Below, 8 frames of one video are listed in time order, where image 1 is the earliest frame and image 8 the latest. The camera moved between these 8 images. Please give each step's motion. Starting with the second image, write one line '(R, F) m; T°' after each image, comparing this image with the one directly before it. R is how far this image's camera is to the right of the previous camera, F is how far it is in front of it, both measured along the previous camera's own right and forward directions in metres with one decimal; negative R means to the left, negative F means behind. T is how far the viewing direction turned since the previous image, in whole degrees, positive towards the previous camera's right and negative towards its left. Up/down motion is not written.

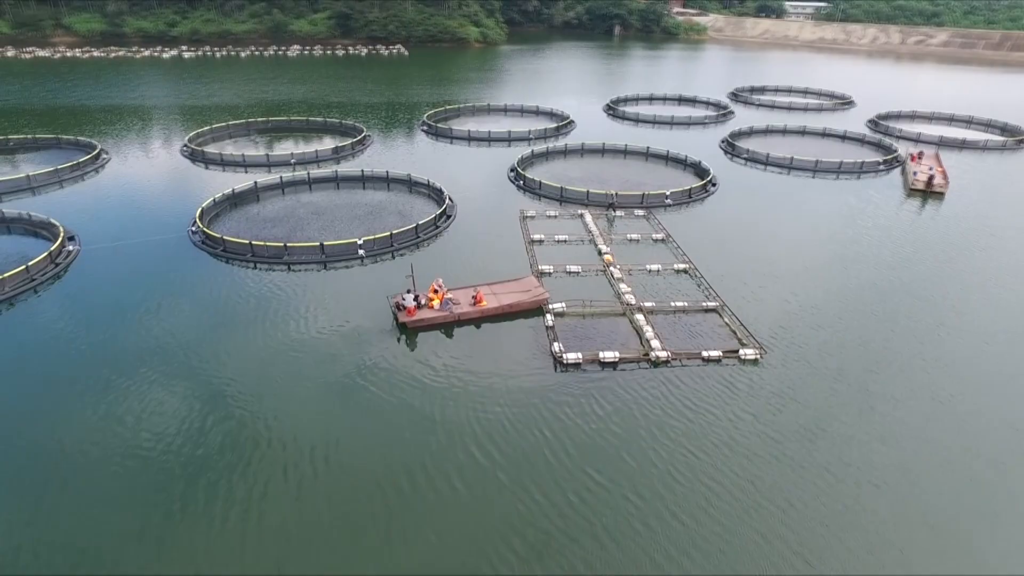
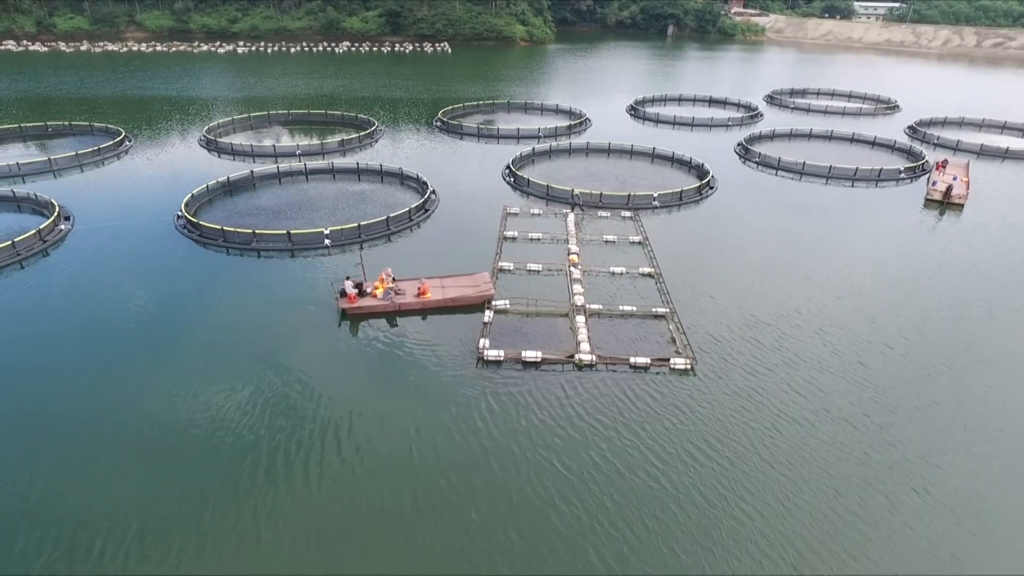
(+6.1, +0.7) m; -6°
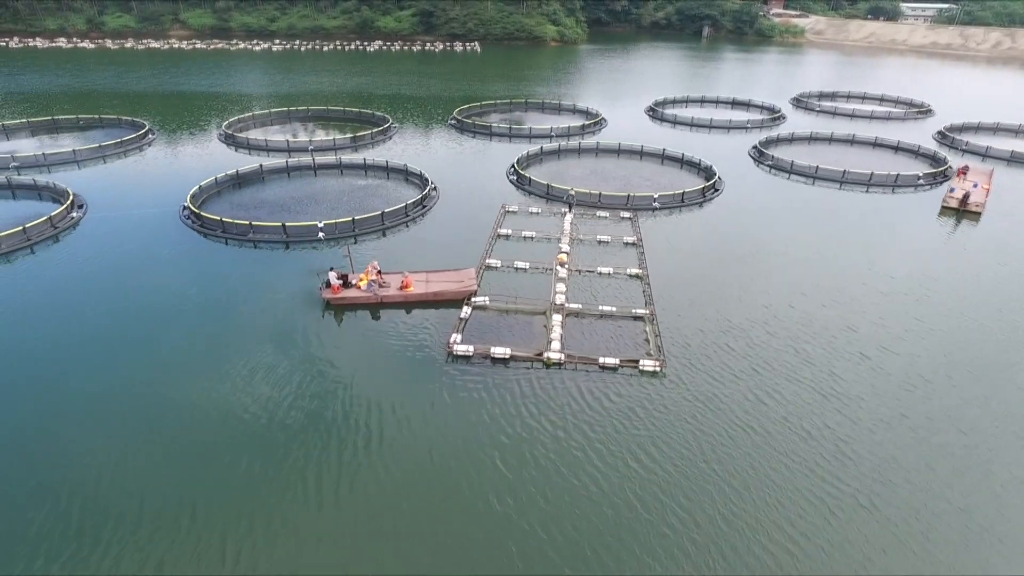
(+3.0, +0.1) m; -3°
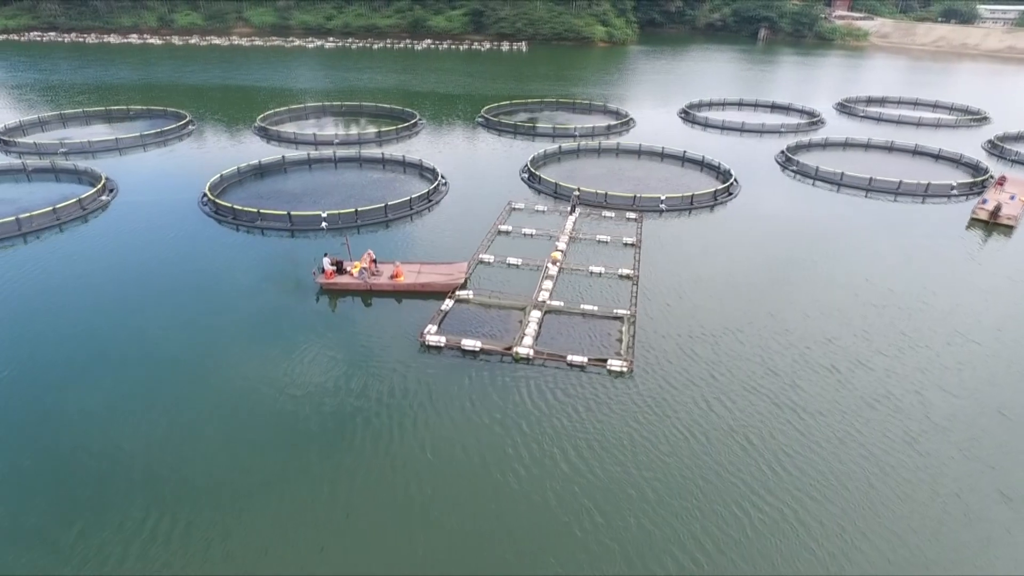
(+3.7, 0.0) m; -5°
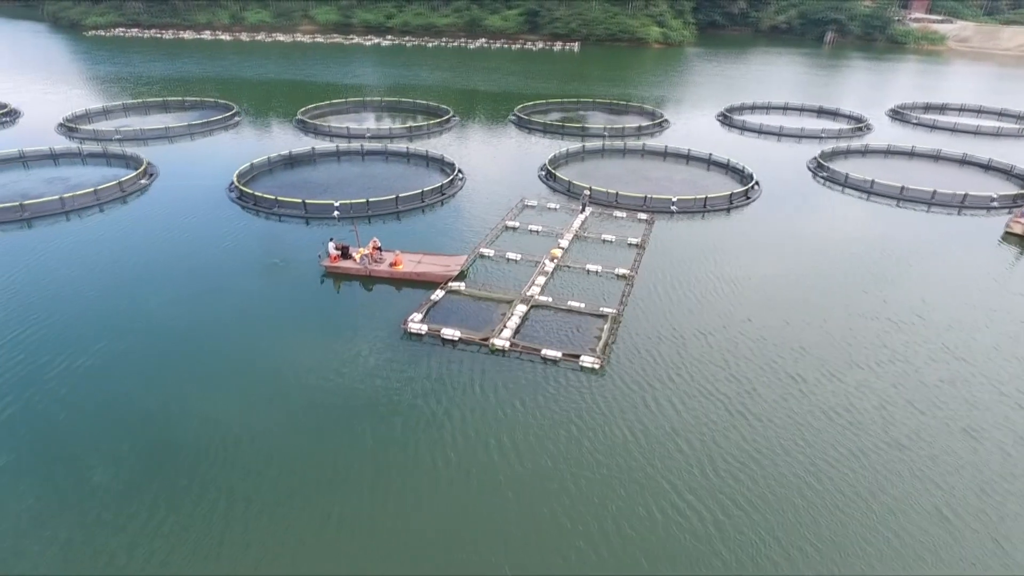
(+3.6, -0.2) m; -5°
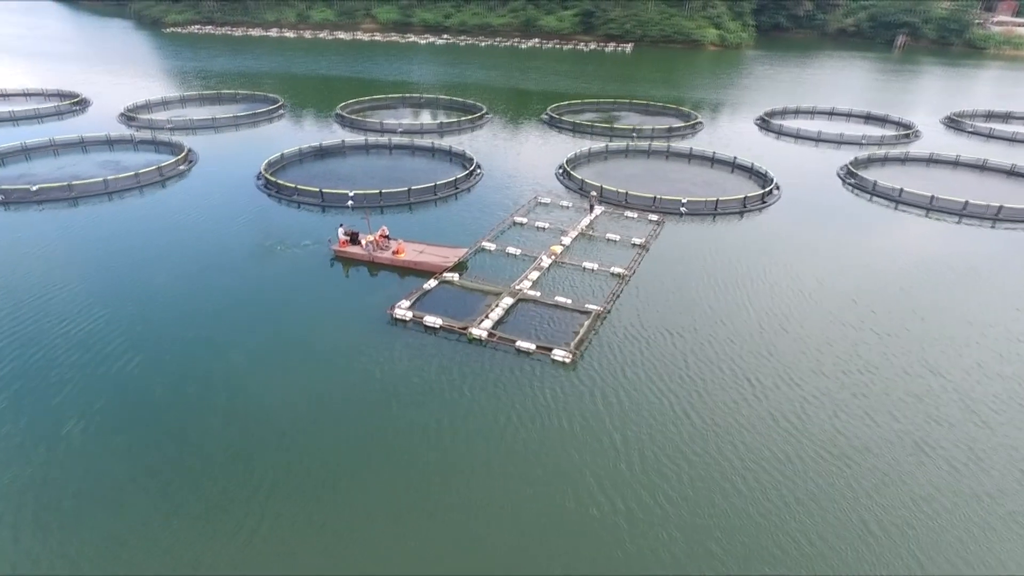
(+3.6, -0.4) m; -5°
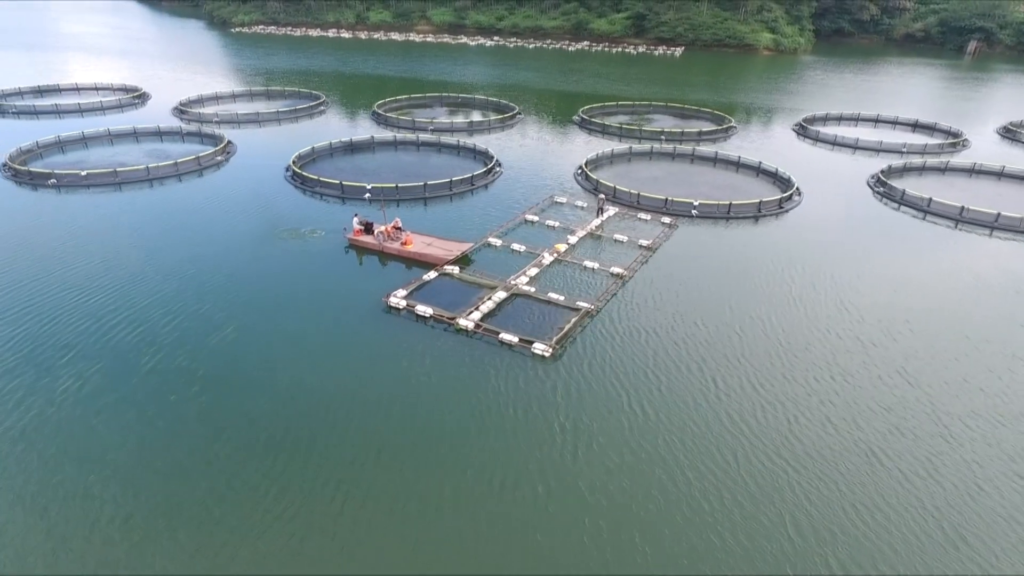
(+3.1, -0.4) m; -5°
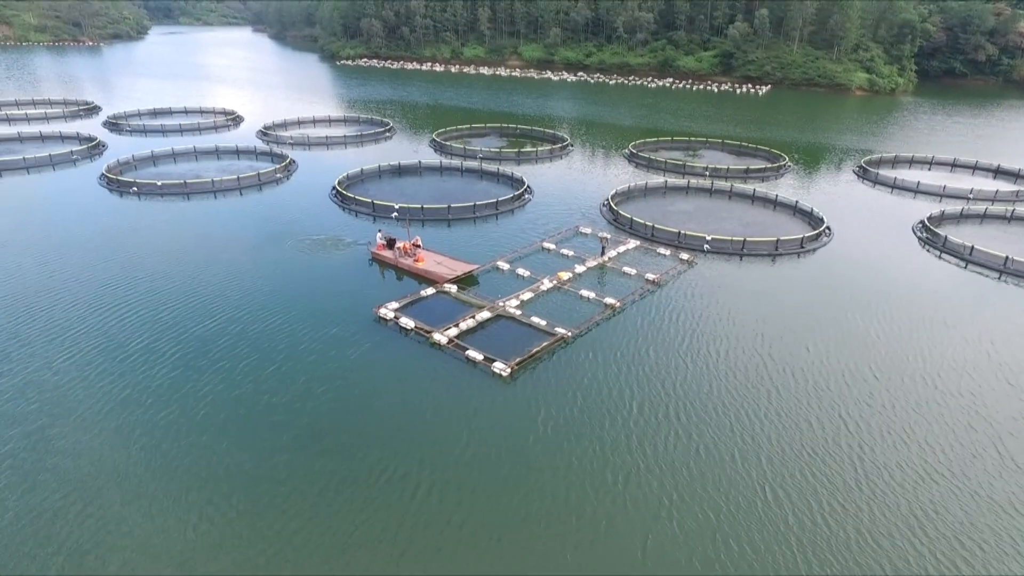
(+5.7, -0.4) m; -9°
